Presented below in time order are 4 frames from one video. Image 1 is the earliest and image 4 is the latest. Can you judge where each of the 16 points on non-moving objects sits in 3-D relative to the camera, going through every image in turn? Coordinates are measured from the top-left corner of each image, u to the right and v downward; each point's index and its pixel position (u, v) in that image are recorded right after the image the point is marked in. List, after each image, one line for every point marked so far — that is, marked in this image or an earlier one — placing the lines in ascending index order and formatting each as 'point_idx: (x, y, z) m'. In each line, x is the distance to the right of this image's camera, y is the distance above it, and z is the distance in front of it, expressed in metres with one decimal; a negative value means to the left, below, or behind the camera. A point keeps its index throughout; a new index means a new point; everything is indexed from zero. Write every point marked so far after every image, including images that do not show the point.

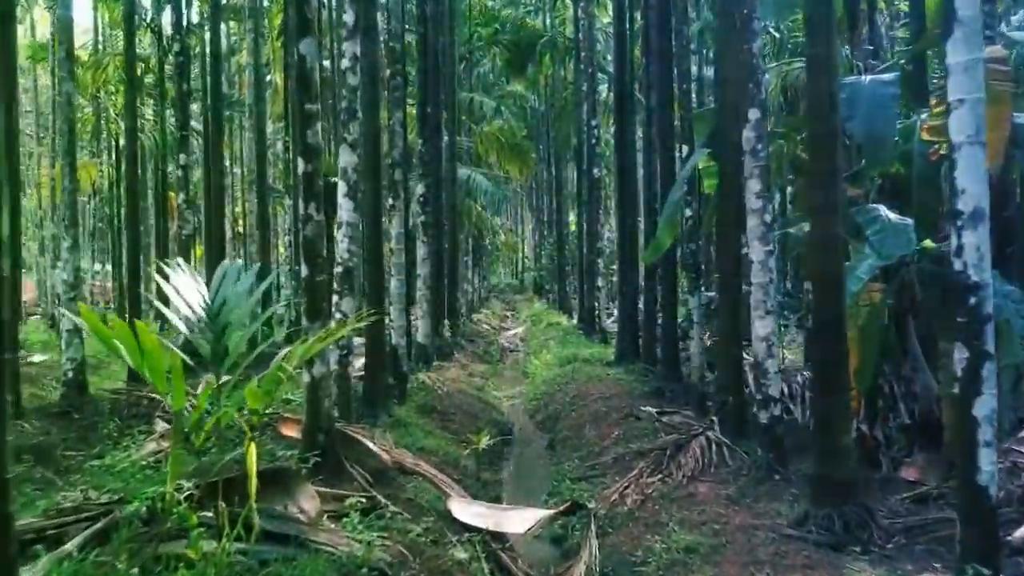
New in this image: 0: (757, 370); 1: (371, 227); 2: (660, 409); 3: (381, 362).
0: (+1.7, -0.6, +8.1) m
1: (-1.1, +0.5, +9.6) m
2: (+1.3, -1.1, +10.8) m
3: (-1.1, -0.6, +9.6) m
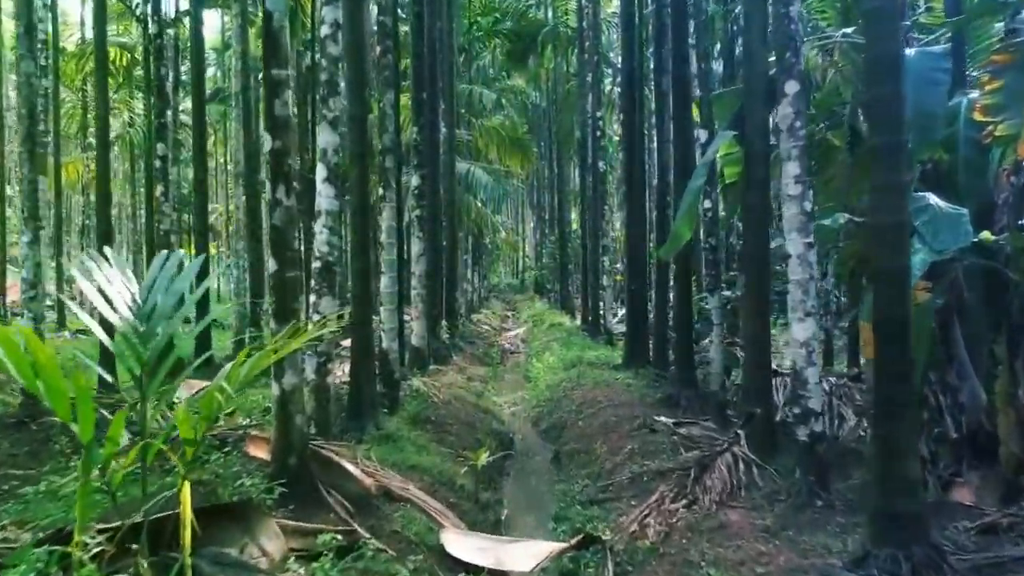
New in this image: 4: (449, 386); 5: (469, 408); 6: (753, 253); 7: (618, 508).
0: (+1.7, -0.5, +7.1) m
1: (-1.1, +0.5, +8.6) m
2: (+1.3, -1.1, +9.8) m
3: (-1.0, -0.6, +8.6) m
4: (-0.7, -1.1, +13.6) m
5: (-0.4, -1.2, +12.3) m
6: (+1.7, +0.2, +8.5) m
7: (+0.7, -1.4, +7.5) m
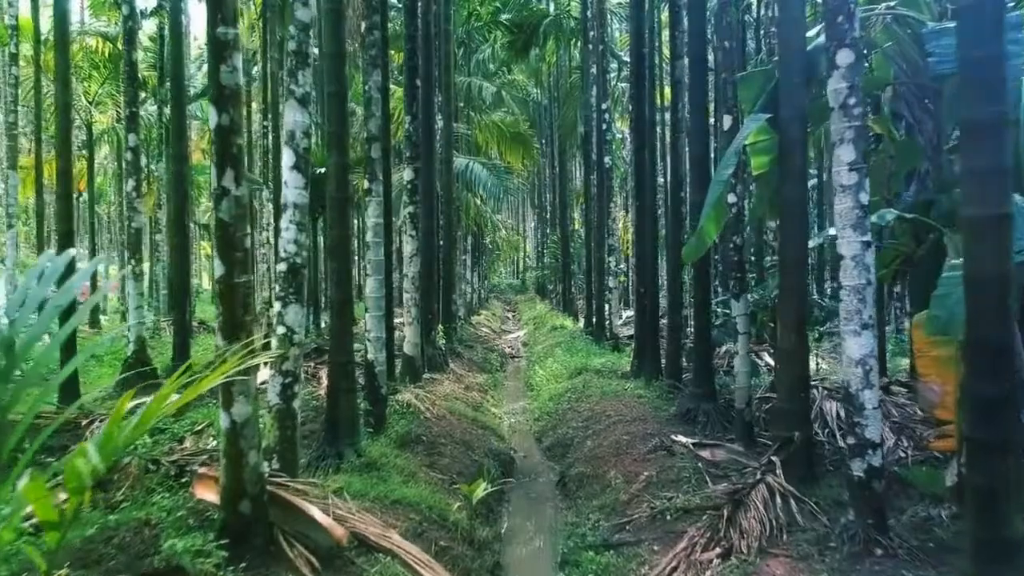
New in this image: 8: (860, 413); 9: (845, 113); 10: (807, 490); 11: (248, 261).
0: (+1.7, -0.6, +6.0) m
1: (-1.1, +0.5, +7.5) m
2: (+1.3, -1.1, +8.7) m
3: (-1.0, -0.6, +7.5) m
4: (-0.7, -1.1, +12.5) m
5: (-0.4, -1.3, +11.2) m
6: (+1.7, +0.2, +7.4) m
7: (+0.7, -1.4, +6.4) m
8: (+1.7, -0.6, +5.9) m
9: (+1.6, +0.9, +5.9) m
10: (+1.8, -1.2, +7.4) m
11: (-1.1, +0.1, +4.9) m
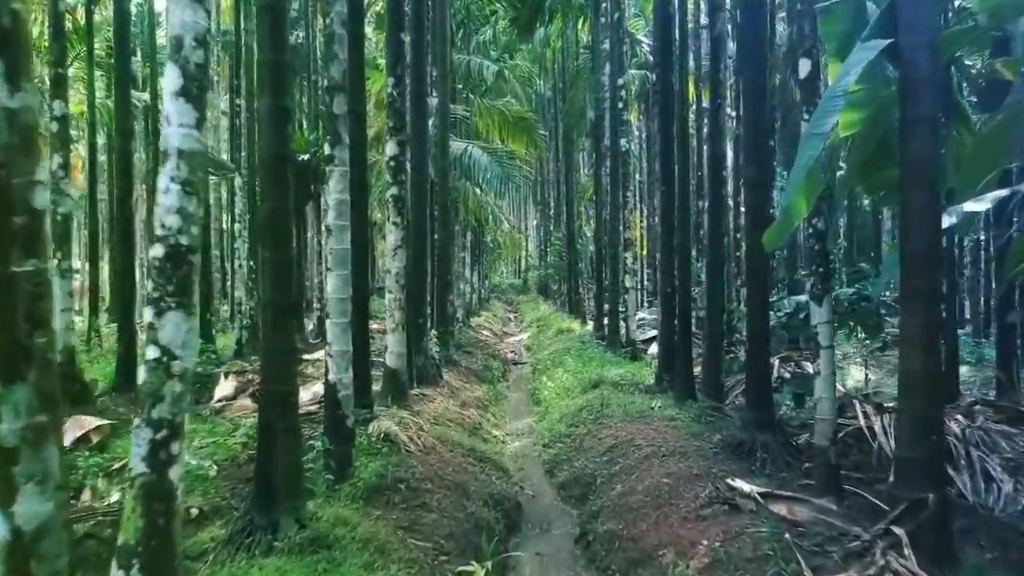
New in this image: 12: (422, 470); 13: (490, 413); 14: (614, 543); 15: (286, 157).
0: (+1.7, -0.6, +3.8) m
1: (-1.1, +0.5, +5.2) m
2: (+1.4, -1.1, +6.4) m
3: (-1.0, -0.6, +5.3) m
4: (-0.7, -1.1, +10.3) m
5: (-0.4, -1.3, +8.9) m
6: (+1.8, +0.2, +5.2) m
7: (+0.7, -1.4, +4.2) m
8: (+1.7, -0.6, +3.7) m
9: (+1.7, +0.9, +3.7) m
10: (+1.8, -1.2, +5.1) m
11: (-1.0, +0.1, +2.6) m
12: (-0.6, -1.1, +7.5) m
13: (-0.2, -1.4, +13.3) m
14: (+0.6, -1.4, +6.9) m
15: (-1.0, +0.6, +5.3) m
